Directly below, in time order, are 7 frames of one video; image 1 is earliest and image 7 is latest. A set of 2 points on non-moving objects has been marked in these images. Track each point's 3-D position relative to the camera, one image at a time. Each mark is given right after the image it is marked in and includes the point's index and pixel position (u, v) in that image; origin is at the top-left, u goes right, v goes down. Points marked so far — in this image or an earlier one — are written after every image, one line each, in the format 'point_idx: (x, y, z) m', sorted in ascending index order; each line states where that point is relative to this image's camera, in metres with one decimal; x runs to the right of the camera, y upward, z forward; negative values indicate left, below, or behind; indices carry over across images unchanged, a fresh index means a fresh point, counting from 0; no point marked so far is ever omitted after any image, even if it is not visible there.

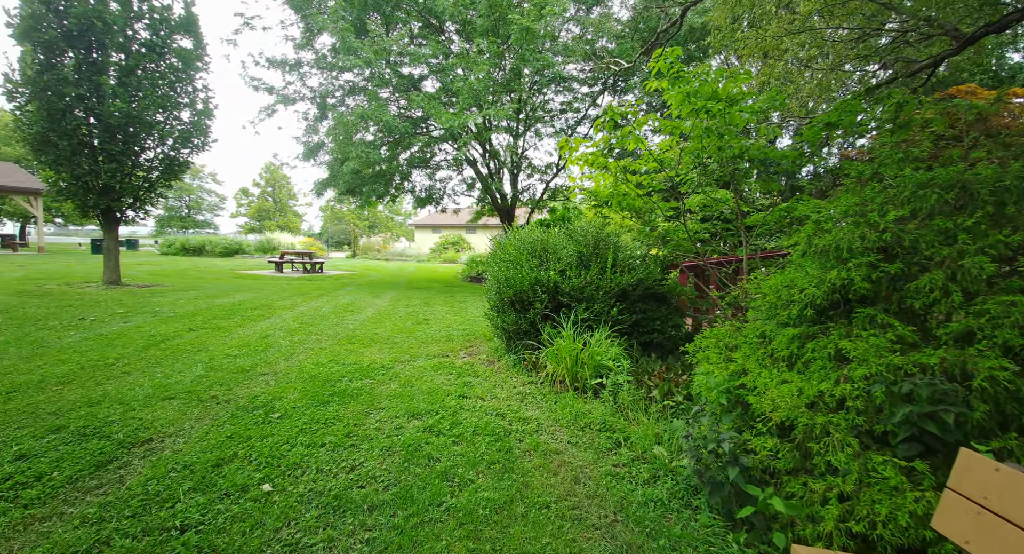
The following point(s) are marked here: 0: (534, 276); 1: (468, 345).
0: (+0.2, 0.0, +4.0) m
1: (-0.5, -0.7, +5.0) m
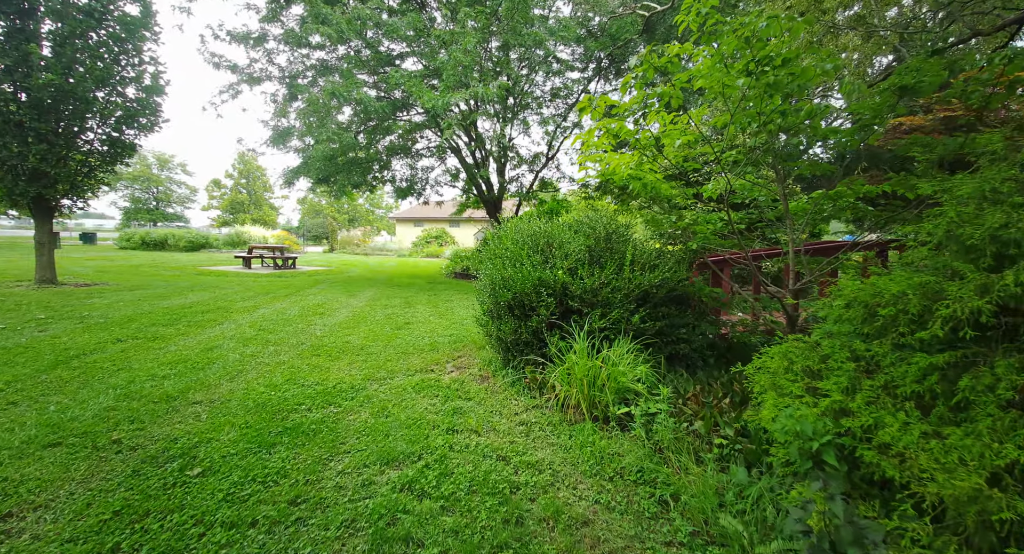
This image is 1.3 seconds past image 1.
0: (+0.2, 0.0, +3.3) m
1: (-0.5, -0.7, +4.2) m
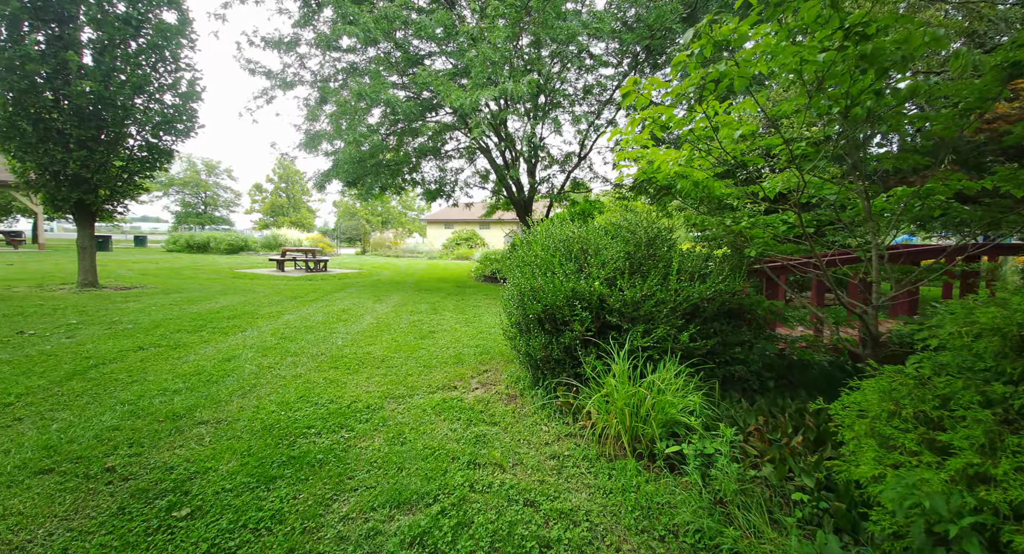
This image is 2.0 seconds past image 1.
0: (+0.4, -0.1, +2.9) m
1: (-0.2, -0.8, +3.9) m
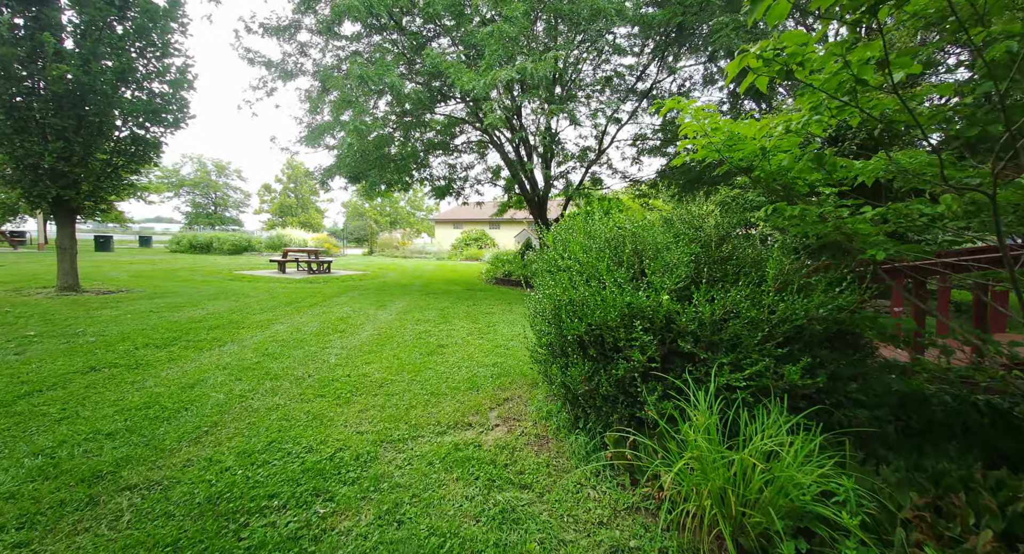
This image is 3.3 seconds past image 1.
0: (+0.6, -0.1, +2.2) m
1: (-0.1, -0.9, +3.2) m
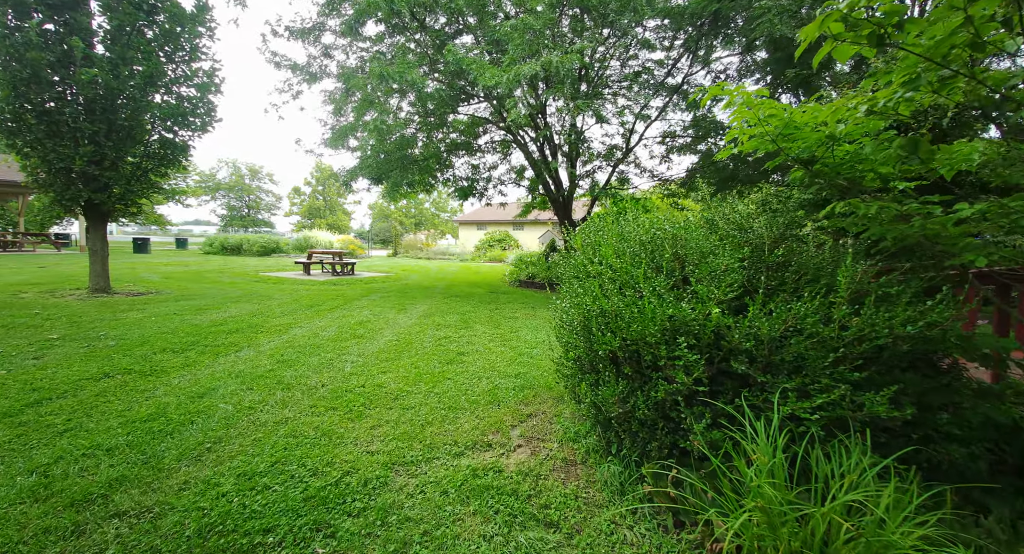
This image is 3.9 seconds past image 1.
0: (+0.7, -0.1, +1.9) m
1: (+0.1, -0.9, +2.9) m
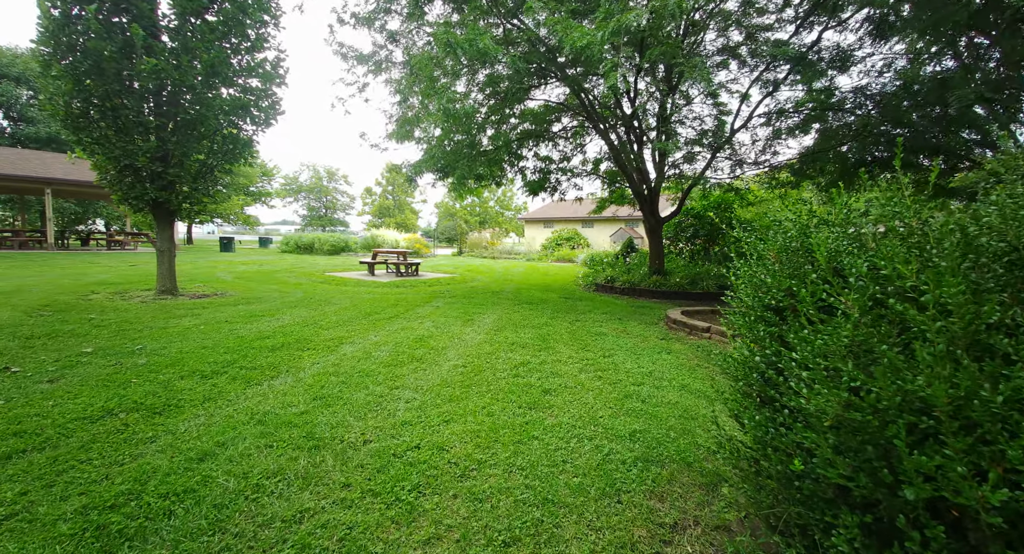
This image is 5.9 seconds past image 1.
0: (+1.1, -0.3, +0.7) m
1: (+0.6, -1.0, +1.8) m
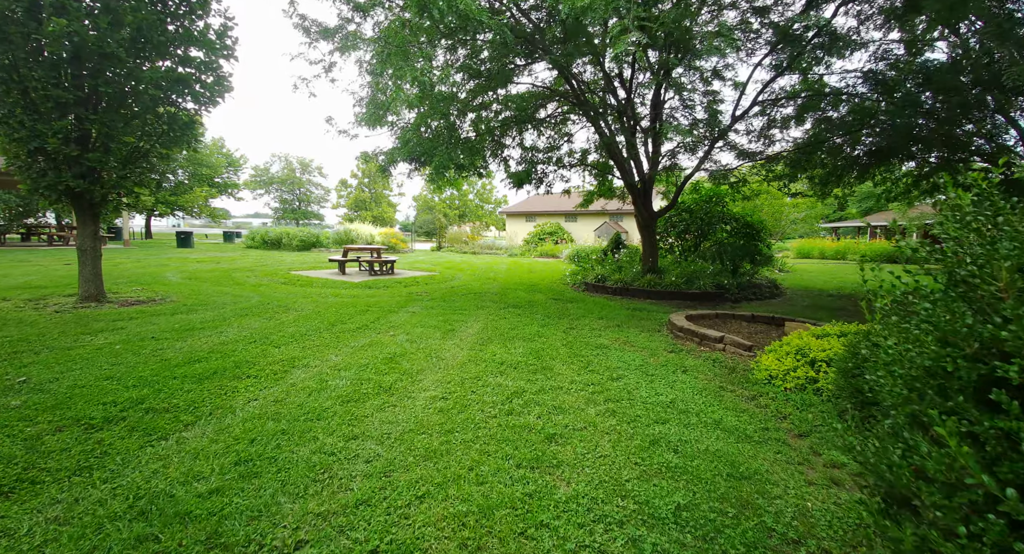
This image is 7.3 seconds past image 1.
0: (+1.1, -0.4, 0.0) m
1: (+0.7, -1.1, +1.1) m
